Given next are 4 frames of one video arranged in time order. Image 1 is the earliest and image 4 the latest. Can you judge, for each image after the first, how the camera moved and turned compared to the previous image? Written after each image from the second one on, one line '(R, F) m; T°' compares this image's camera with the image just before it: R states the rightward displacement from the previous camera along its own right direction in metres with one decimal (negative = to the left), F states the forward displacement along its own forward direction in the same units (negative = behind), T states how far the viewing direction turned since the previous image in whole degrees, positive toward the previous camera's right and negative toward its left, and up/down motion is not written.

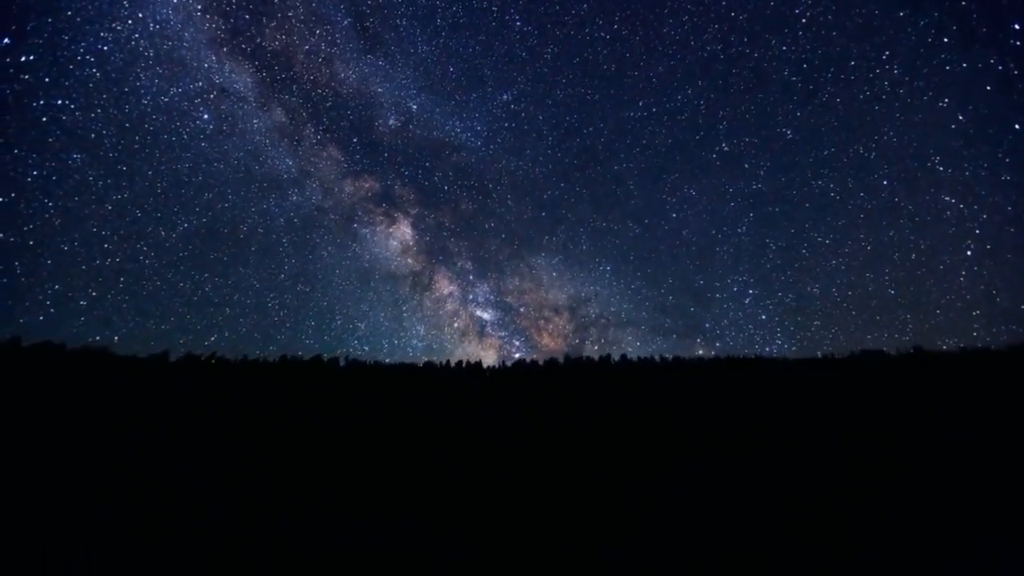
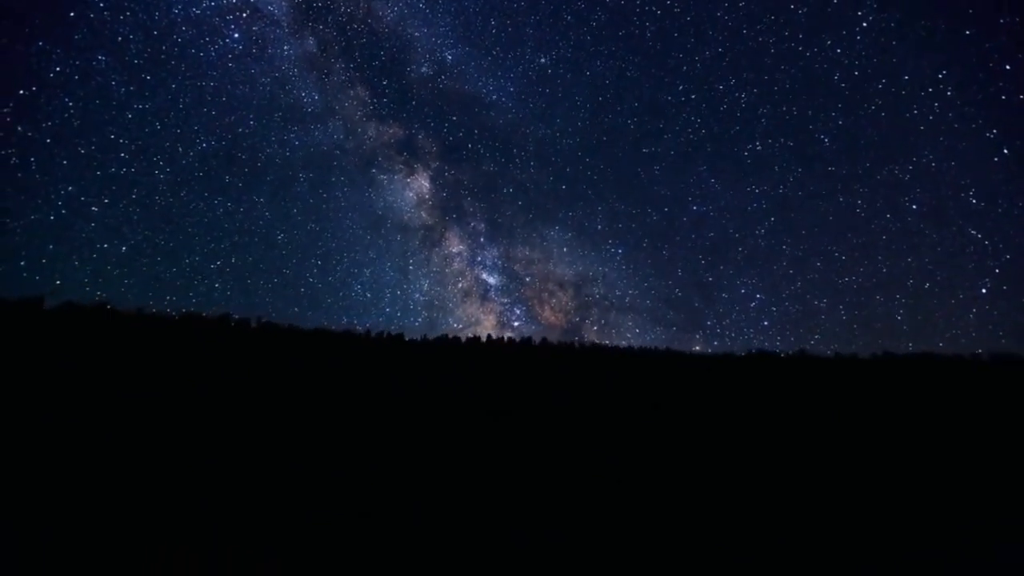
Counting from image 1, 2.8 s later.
(-0.1, +2.5) m; 0°
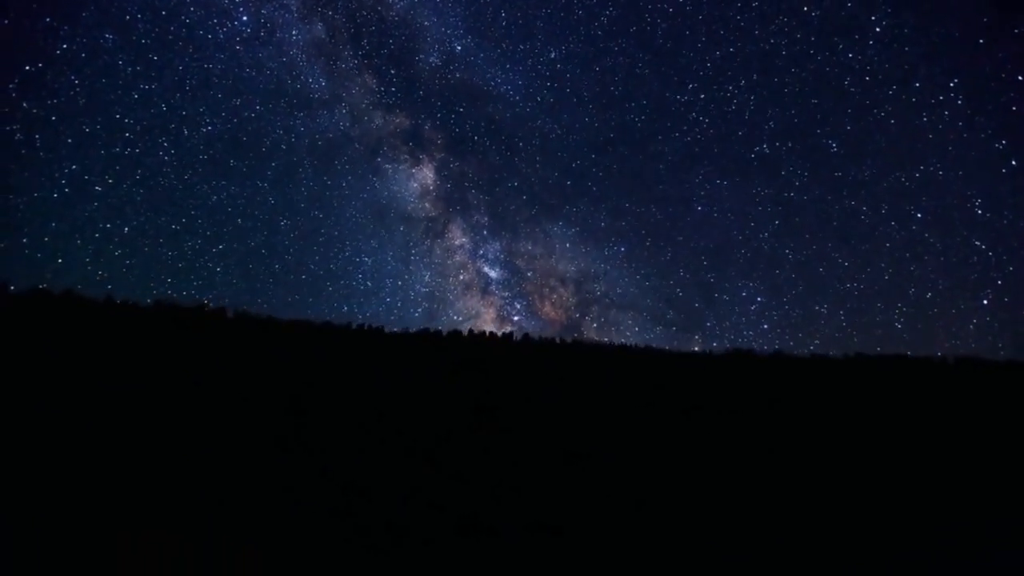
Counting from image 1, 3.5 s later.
(0.0, +0.5) m; 0°
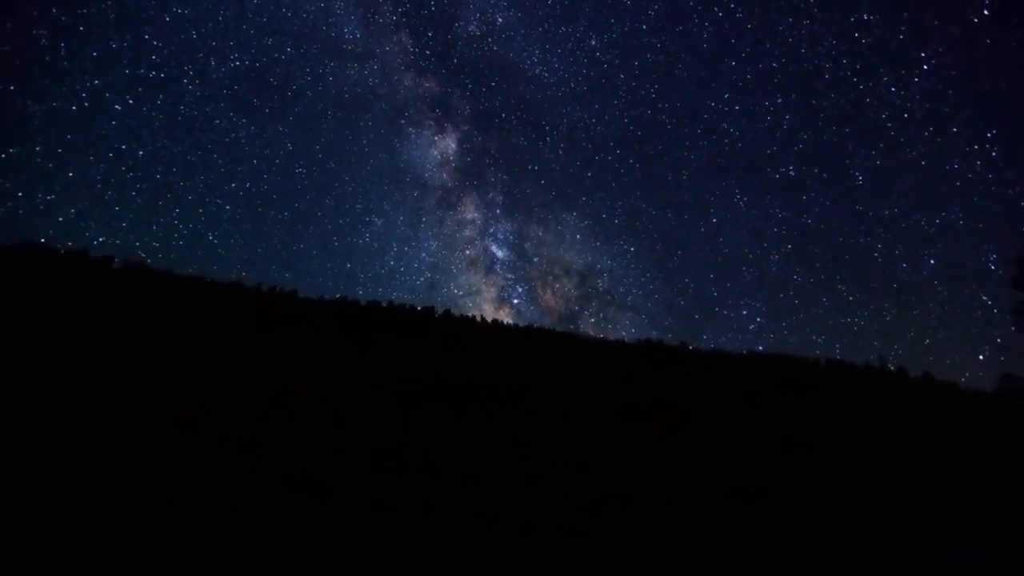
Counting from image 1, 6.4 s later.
(-0.1, +1.8) m; 0°
